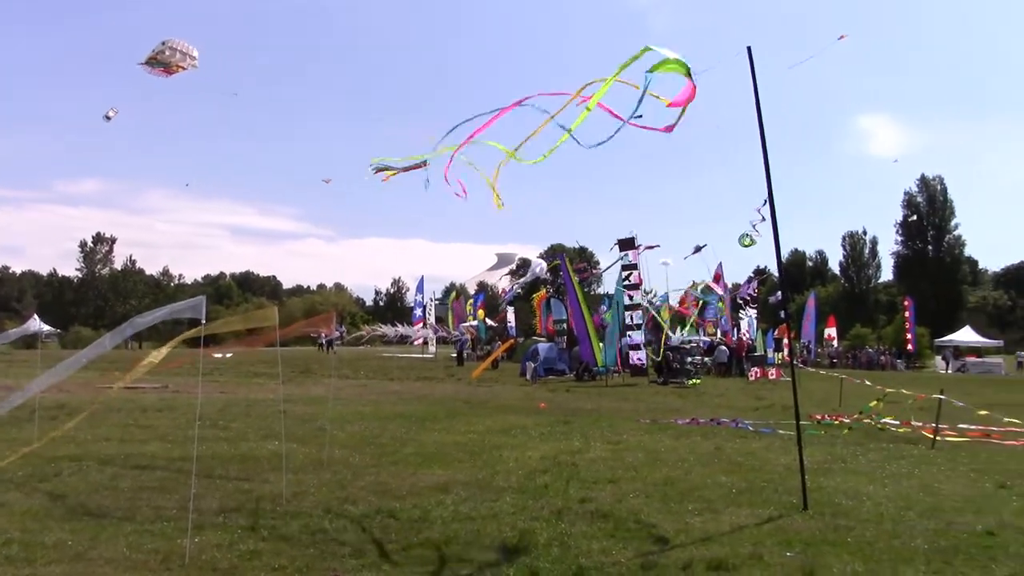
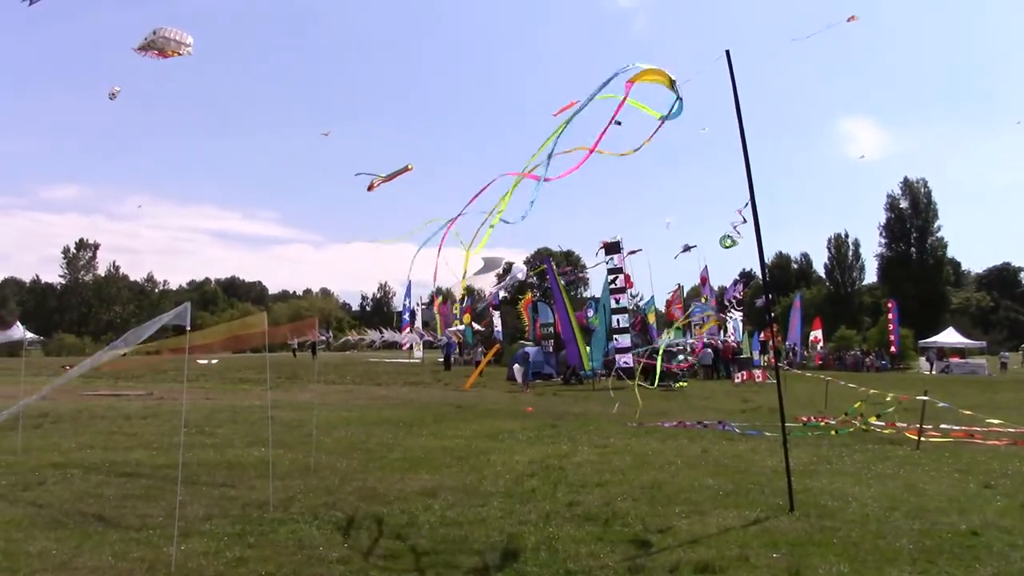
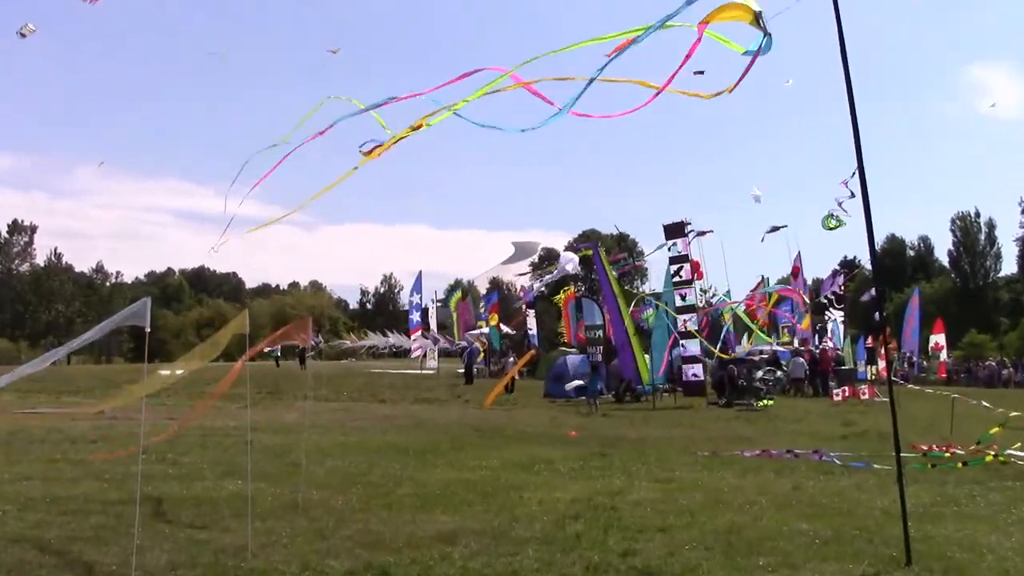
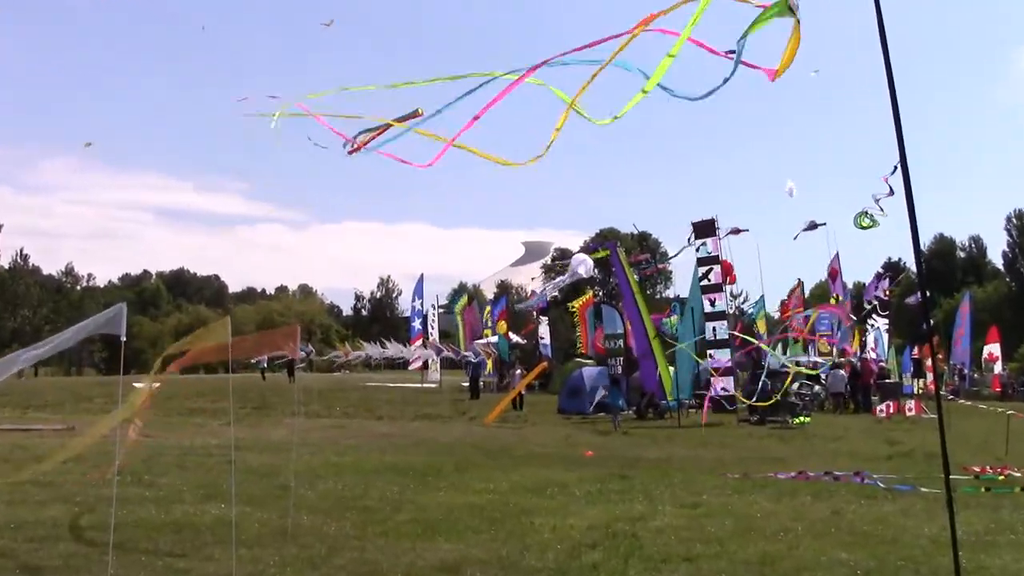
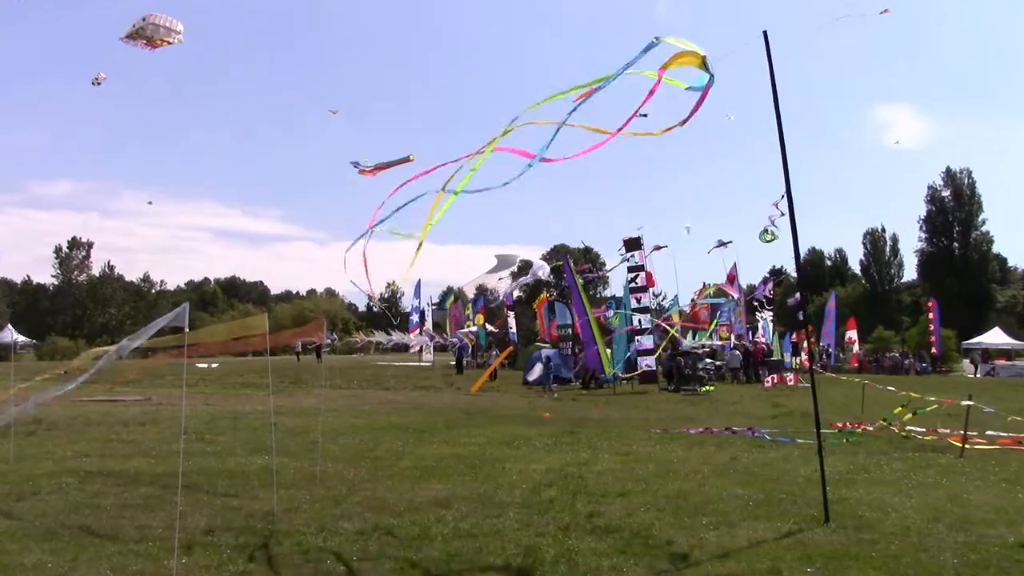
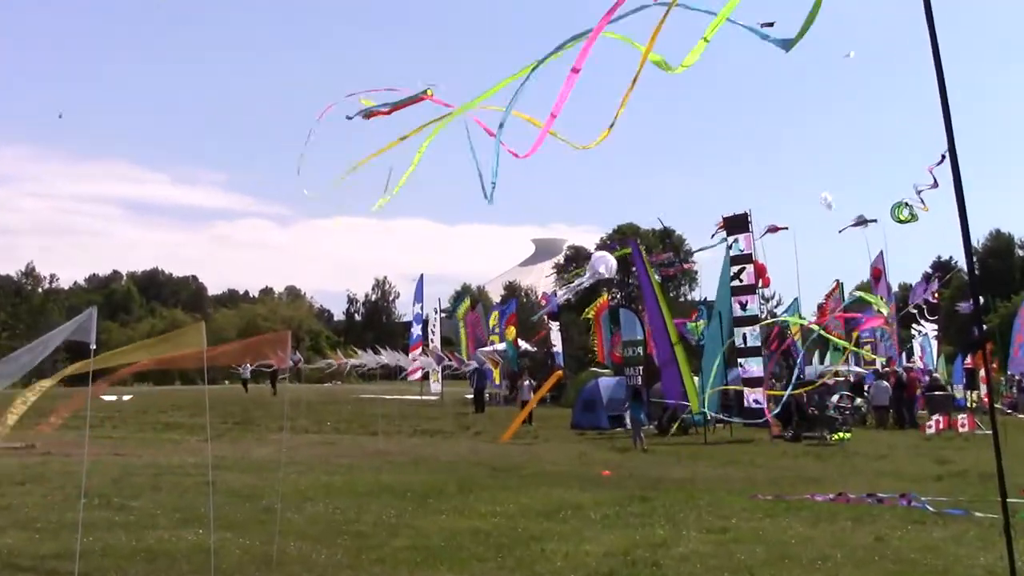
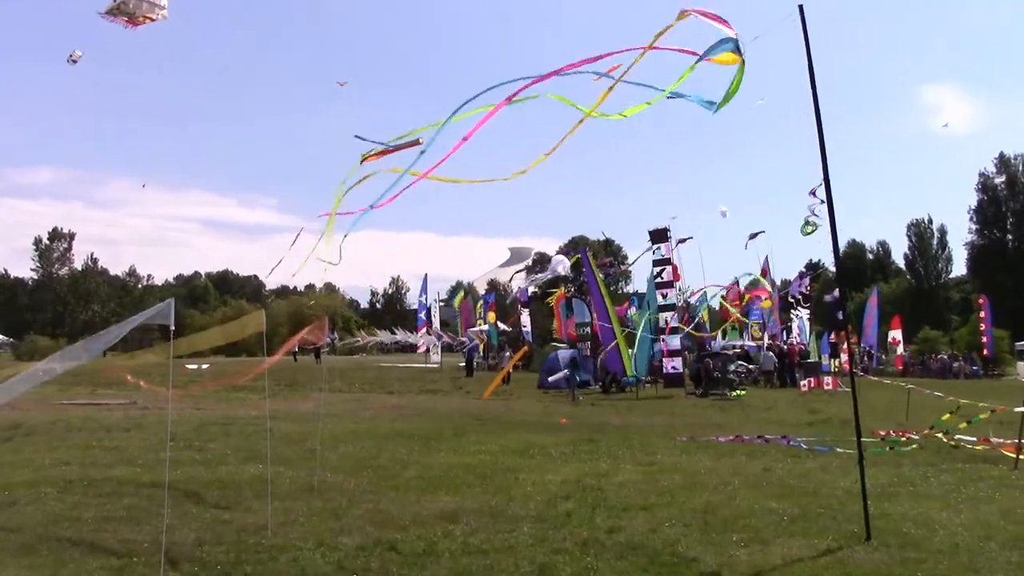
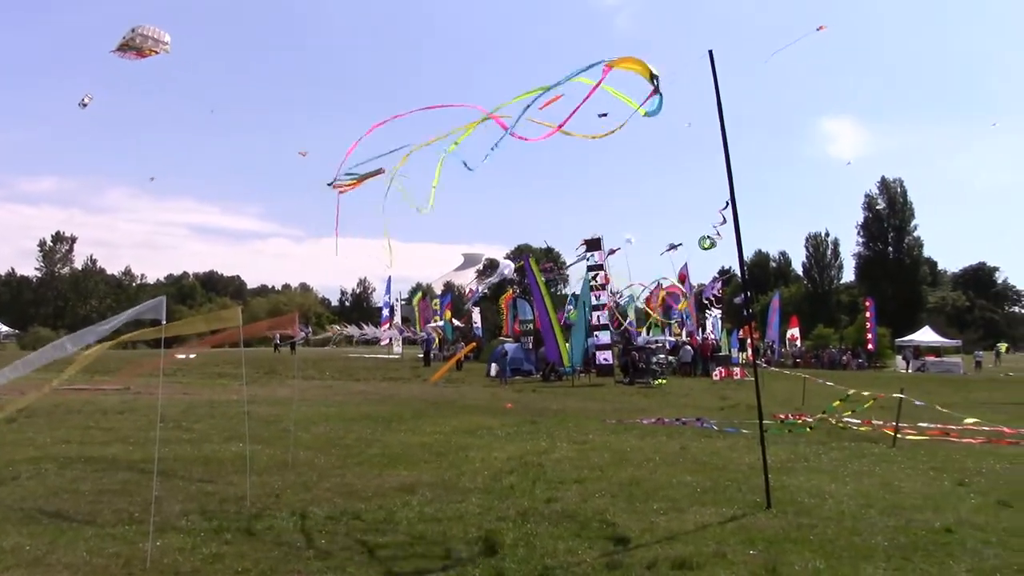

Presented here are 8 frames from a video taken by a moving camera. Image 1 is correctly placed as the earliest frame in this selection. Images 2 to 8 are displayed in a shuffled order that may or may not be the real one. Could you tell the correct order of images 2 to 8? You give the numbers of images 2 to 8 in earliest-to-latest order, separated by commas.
8, 2, 5, 7, 3, 4, 6
